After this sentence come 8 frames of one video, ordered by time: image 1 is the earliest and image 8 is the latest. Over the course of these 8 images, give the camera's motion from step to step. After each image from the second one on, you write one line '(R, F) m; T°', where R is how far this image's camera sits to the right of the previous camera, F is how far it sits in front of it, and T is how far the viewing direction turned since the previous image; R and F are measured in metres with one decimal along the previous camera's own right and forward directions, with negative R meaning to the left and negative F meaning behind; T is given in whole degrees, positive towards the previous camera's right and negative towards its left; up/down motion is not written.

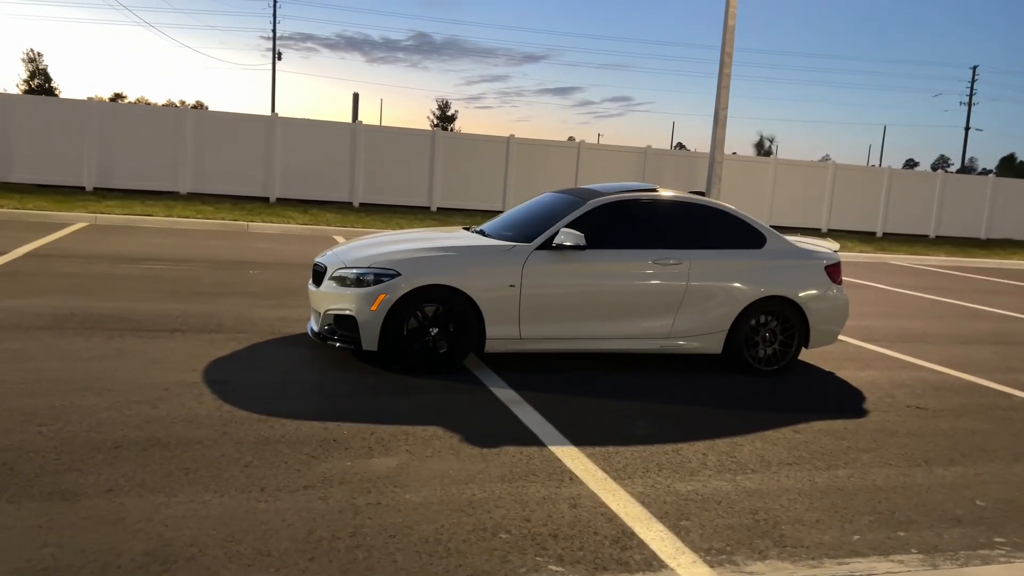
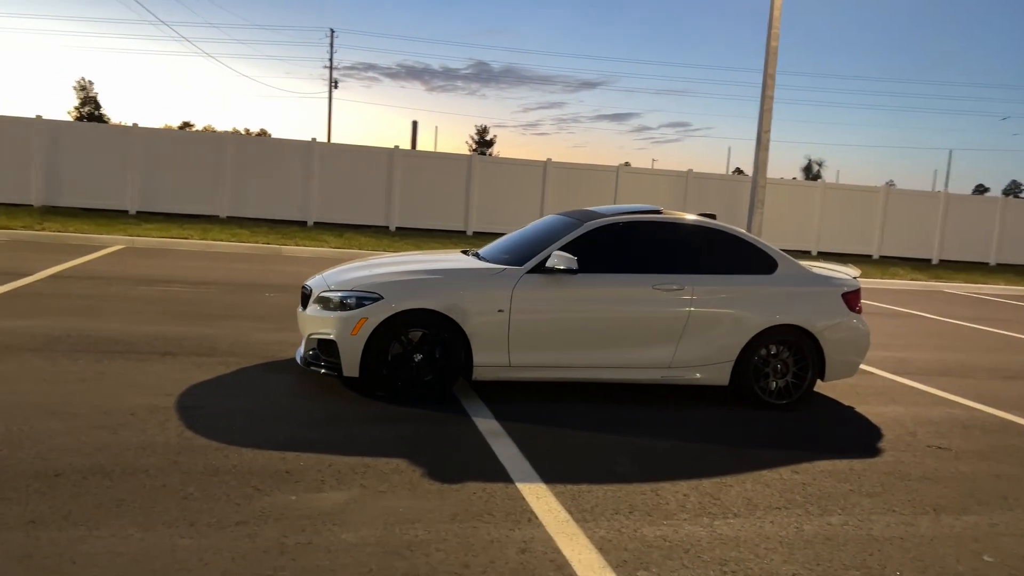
(+0.5, +0.3) m; -4°
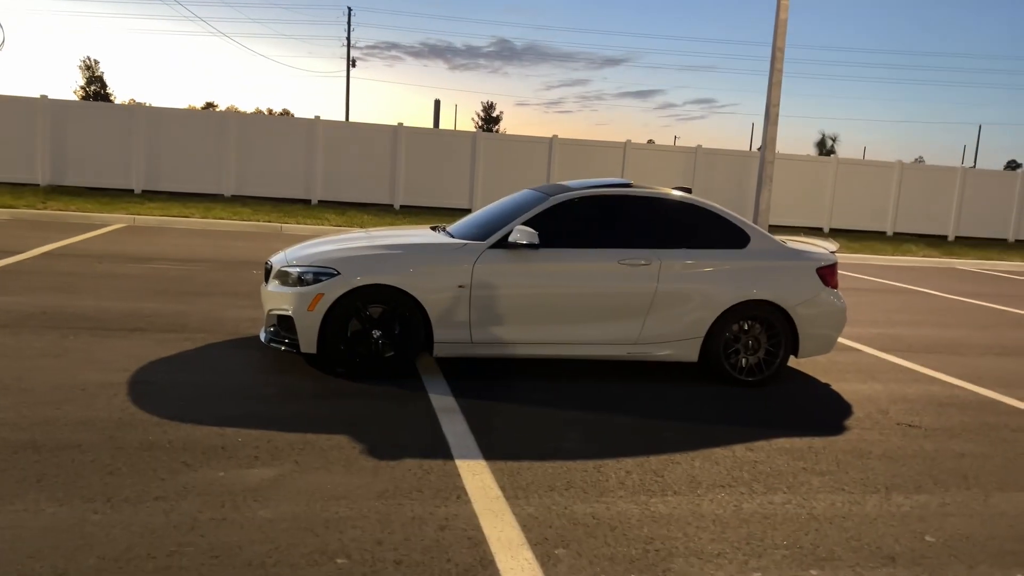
(+0.4, +0.1) m; -1°
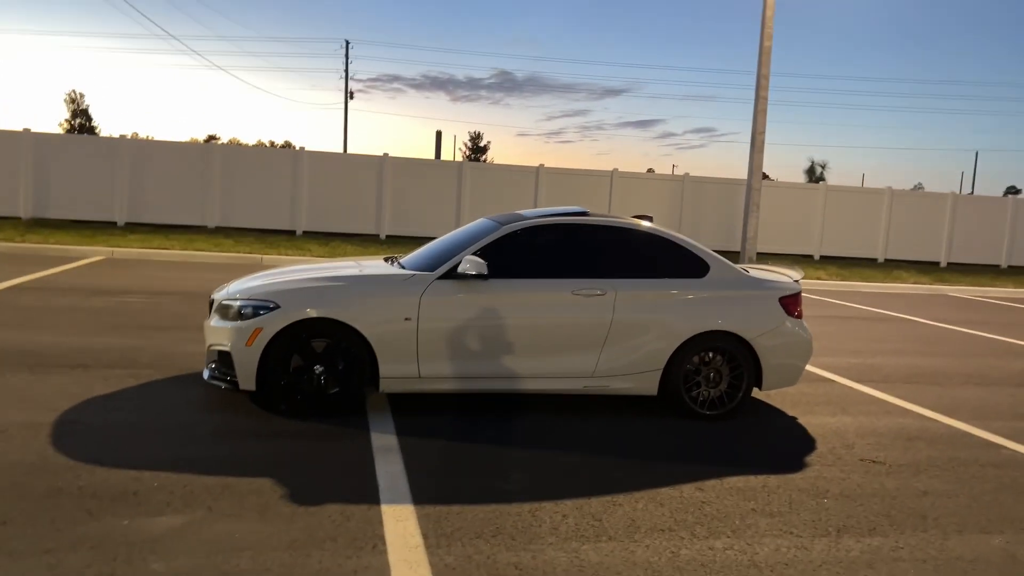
(+0.4, +0.2) m; 0°
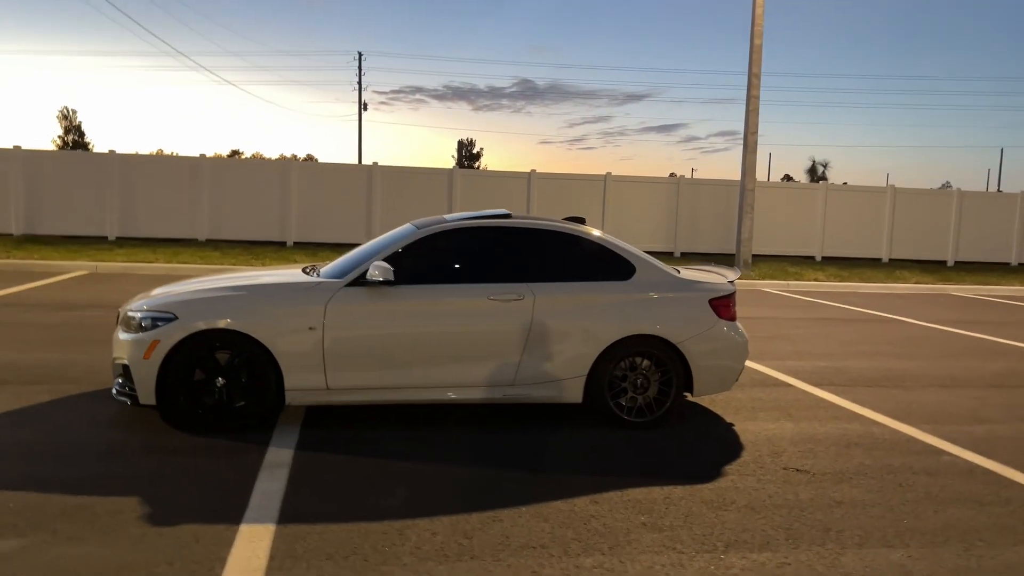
(+0.7, +0.2) m; -1°
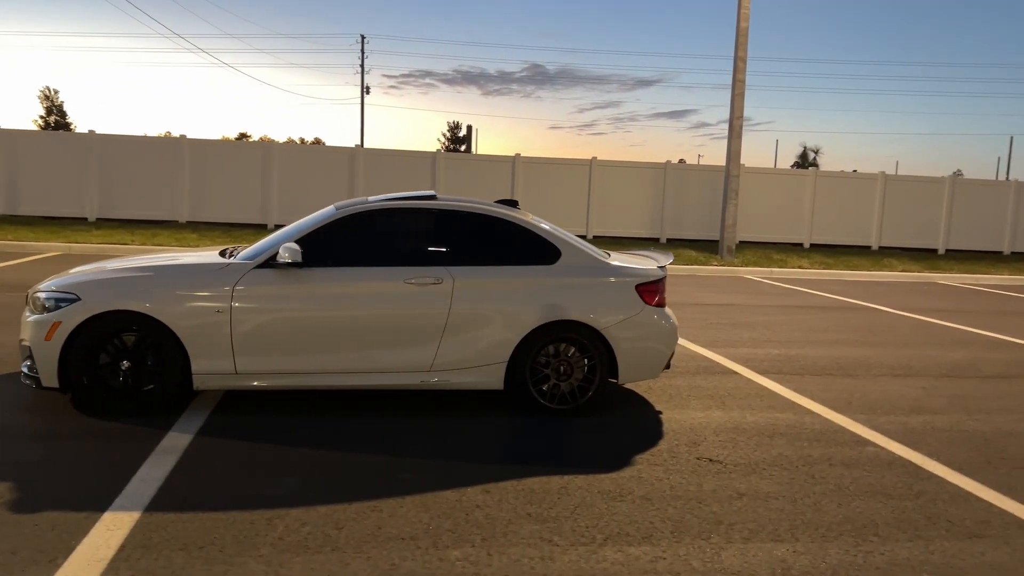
(+0.6, +0.1) m; 0°
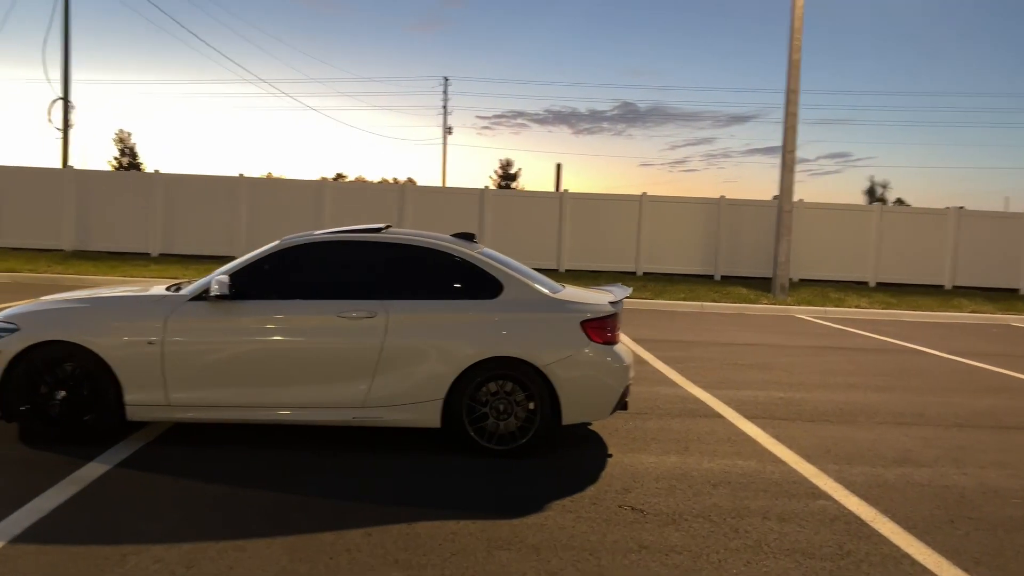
(+1.0, +0.2) m; -6°
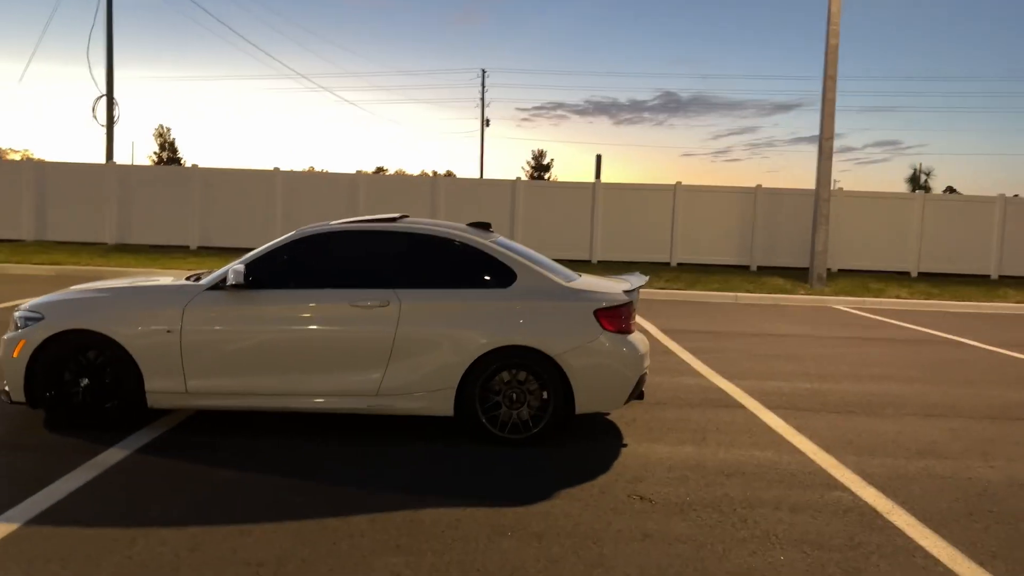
(+0.2, 0.0) m; -3°
